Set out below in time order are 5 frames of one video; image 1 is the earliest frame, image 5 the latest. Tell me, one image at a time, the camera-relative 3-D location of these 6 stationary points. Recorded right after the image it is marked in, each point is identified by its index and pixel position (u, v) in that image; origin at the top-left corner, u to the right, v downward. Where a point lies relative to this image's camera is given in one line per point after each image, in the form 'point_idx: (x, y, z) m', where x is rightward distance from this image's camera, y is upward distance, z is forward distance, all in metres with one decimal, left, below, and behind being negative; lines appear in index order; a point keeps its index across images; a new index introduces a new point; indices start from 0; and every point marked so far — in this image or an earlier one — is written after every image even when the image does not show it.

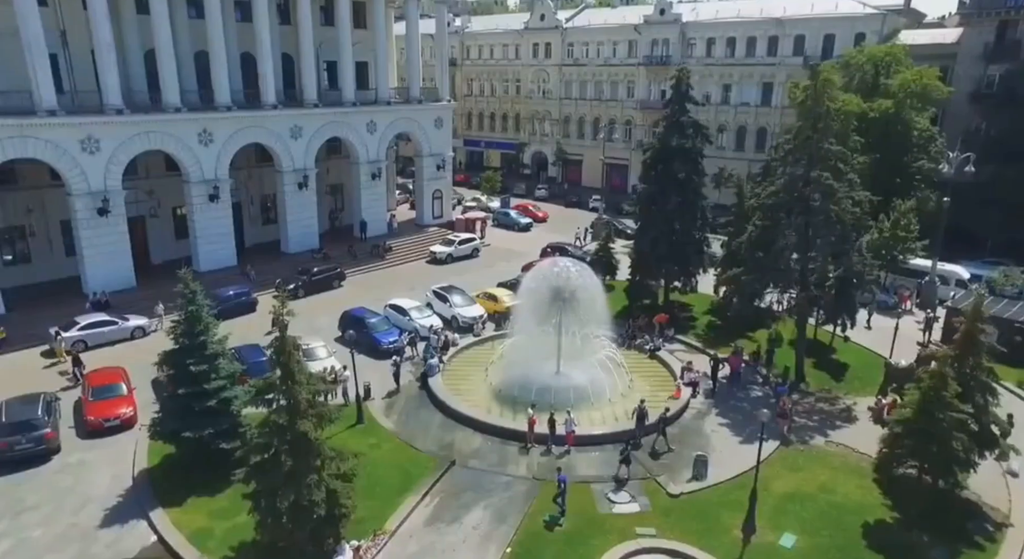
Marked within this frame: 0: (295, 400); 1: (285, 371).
0: (-5.9, -3.2, +17.6) m
1: (-6.2, -2.4, +17.4) m
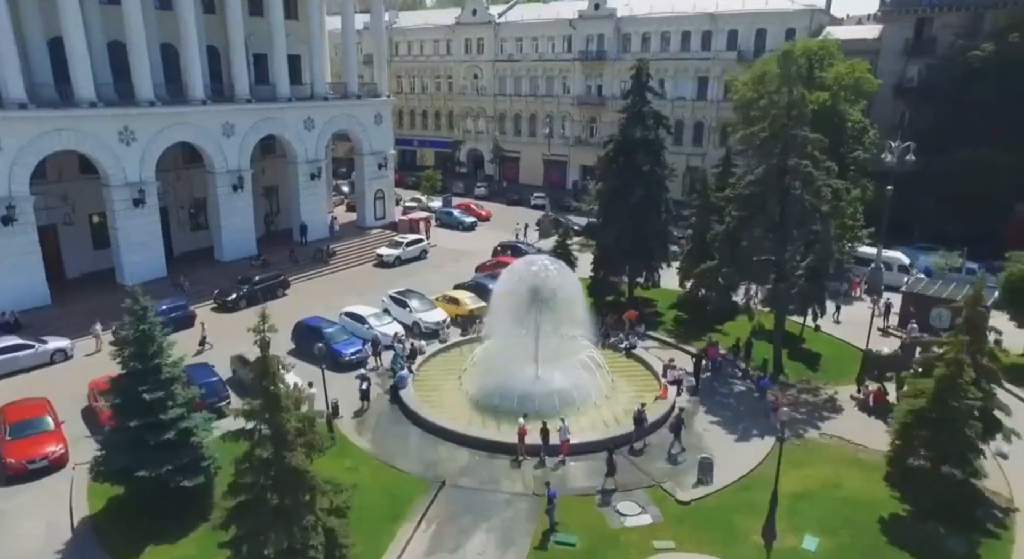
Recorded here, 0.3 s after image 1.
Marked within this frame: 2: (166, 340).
0: (-5.4, -3.5, +15.1) m
1: (-5.6, -2.7, +14.9) m
2: (-10.6, -1.8, +19.5) m
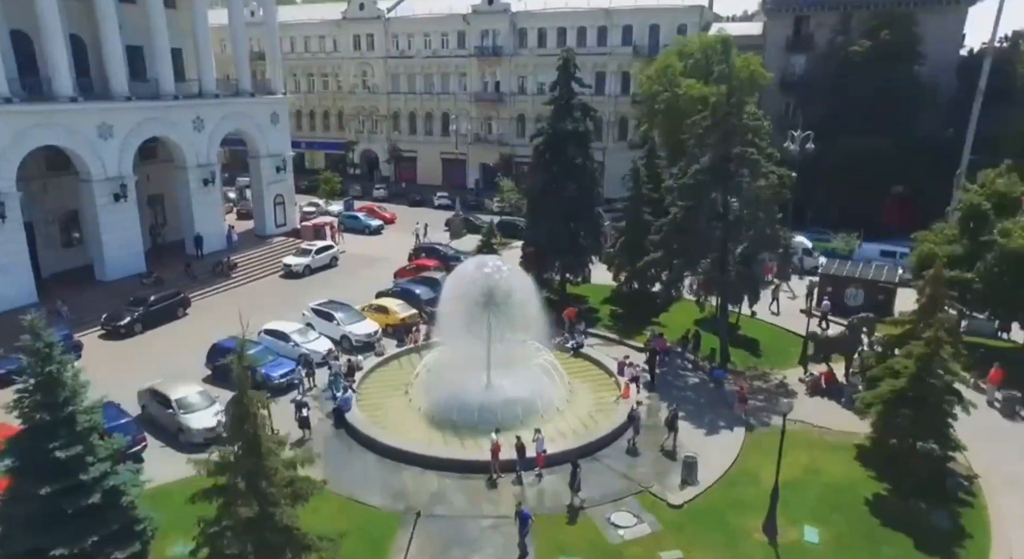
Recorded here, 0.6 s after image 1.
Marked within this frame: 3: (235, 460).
0: (-4.8, -3.9, +12.3) m
1: (-5.0, -3.1, +12.1) m
2: (-10.7, -2.6, +15.8) m
3: (-5.4, -3.5, +12.3) m
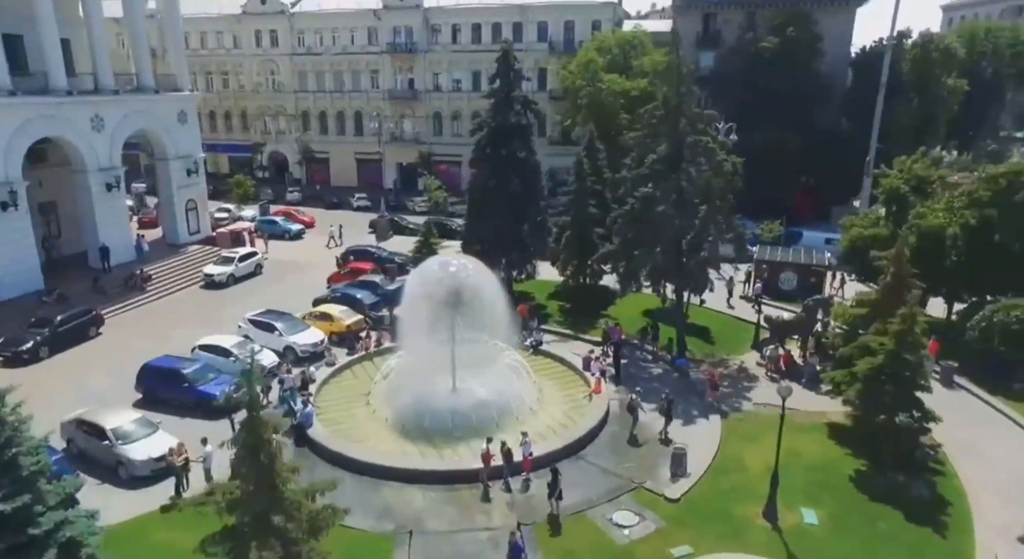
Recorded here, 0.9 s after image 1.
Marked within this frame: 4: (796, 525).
0: (-3.8, -4.0, +10.7) m
1: (-4.1, -3.2, +10.4) m
2: (-10.3, -2.9, +13.3) m
3: (-4.4, -3.6, +10.5) m
4: (+8.5, -7.4, +19.3) m
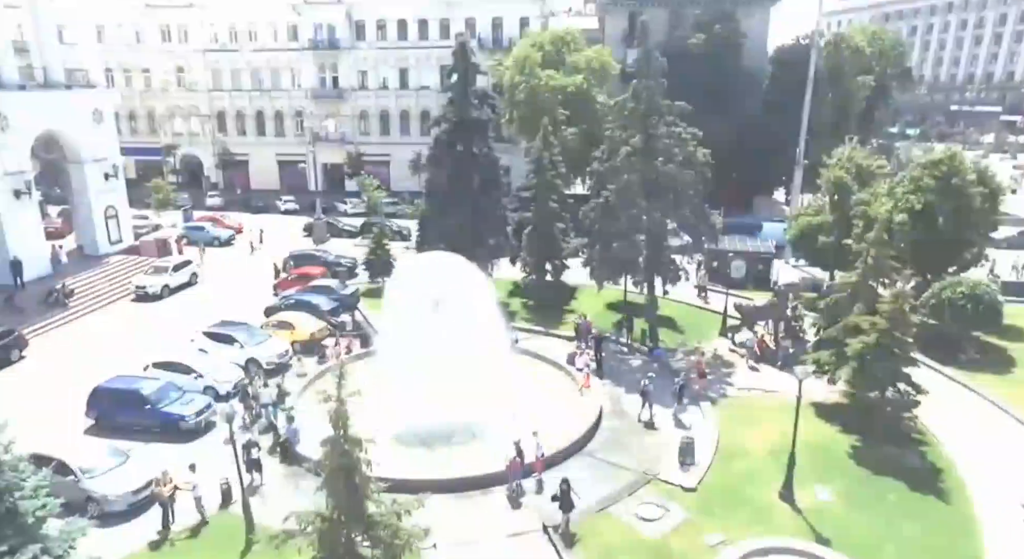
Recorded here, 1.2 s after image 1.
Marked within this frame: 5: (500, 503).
0: (-2.1, -4.0, +9.6) m
1: (-2.3, -3.2, +9.3) m
2: (-8.8, -3.2, +11.4) m
3: (-2.7, -3.6, +9.4) m
4: (+9.2, -6.9, +19.7) m
5: (-0.3, -7.1, +20.1) m
